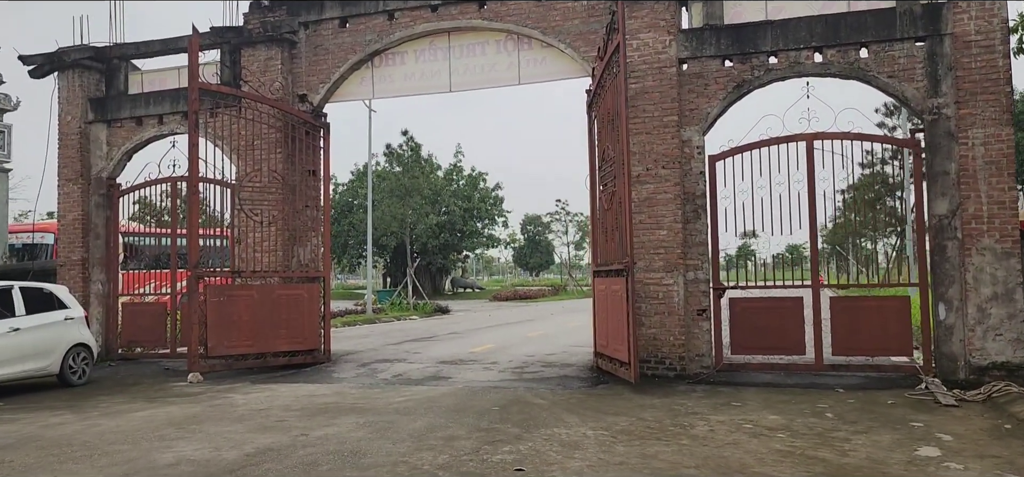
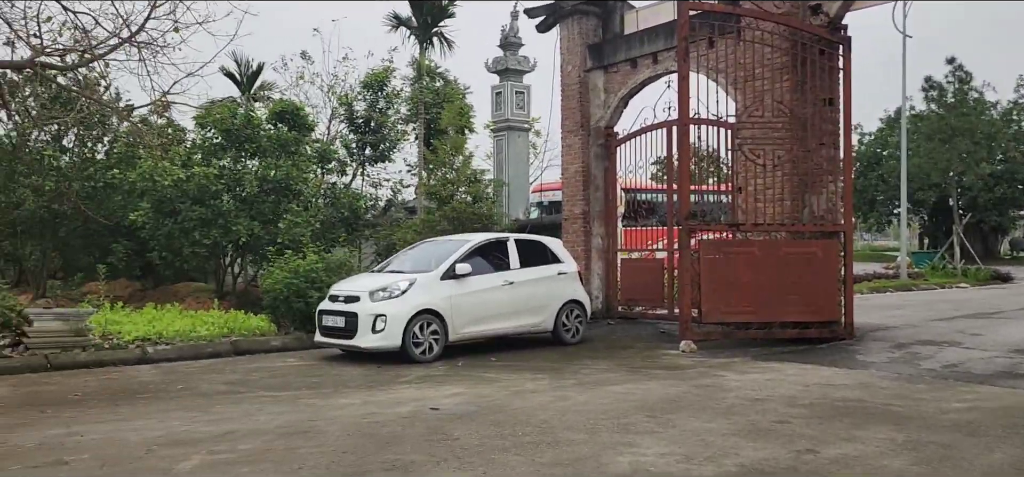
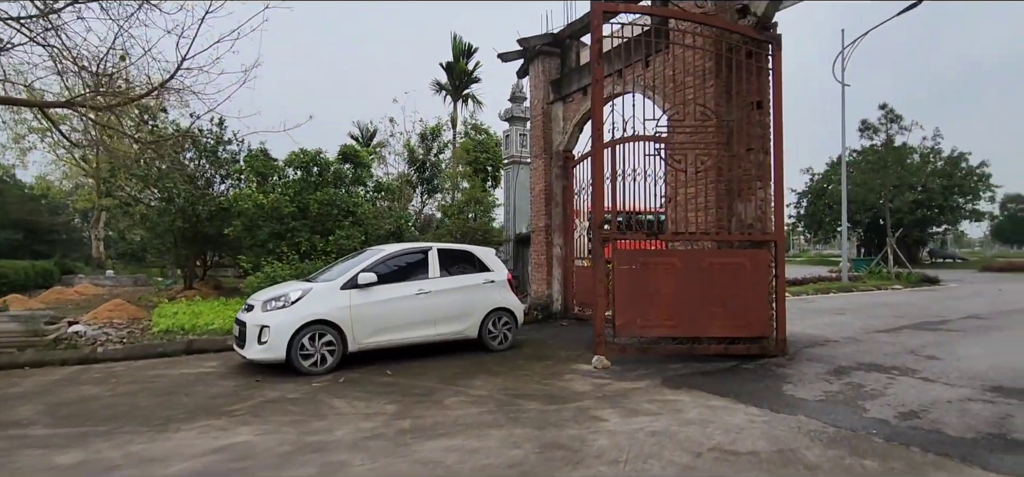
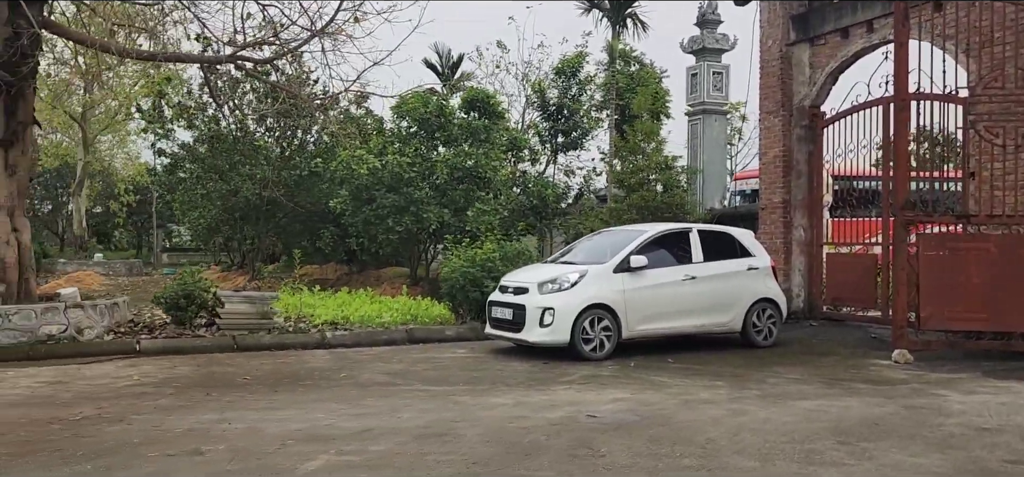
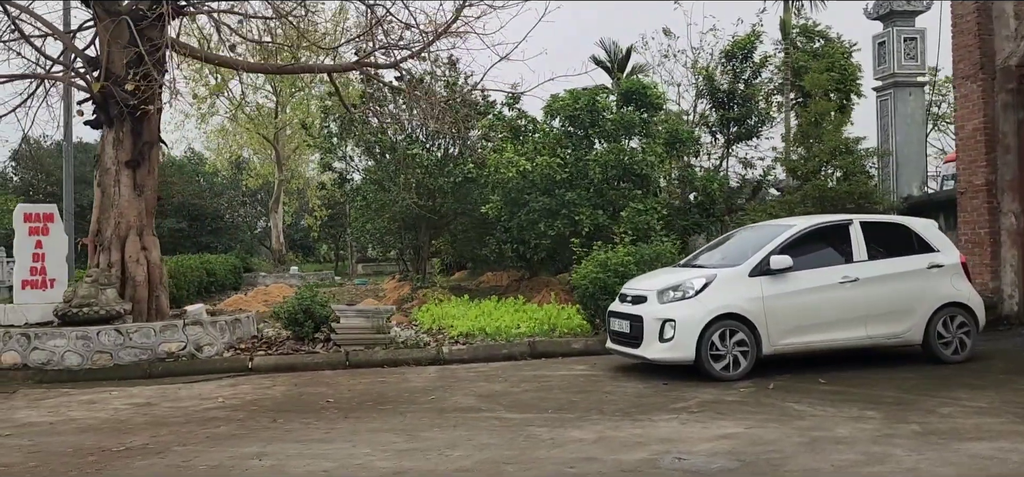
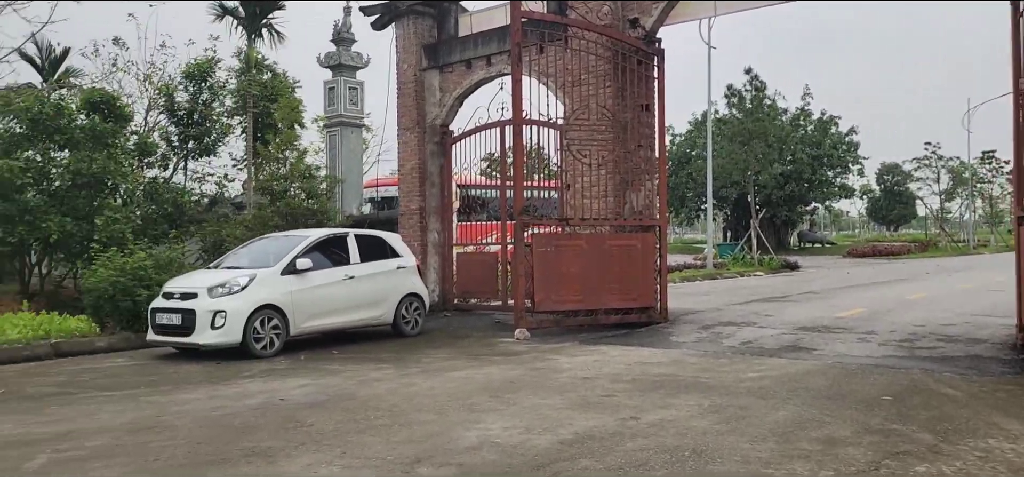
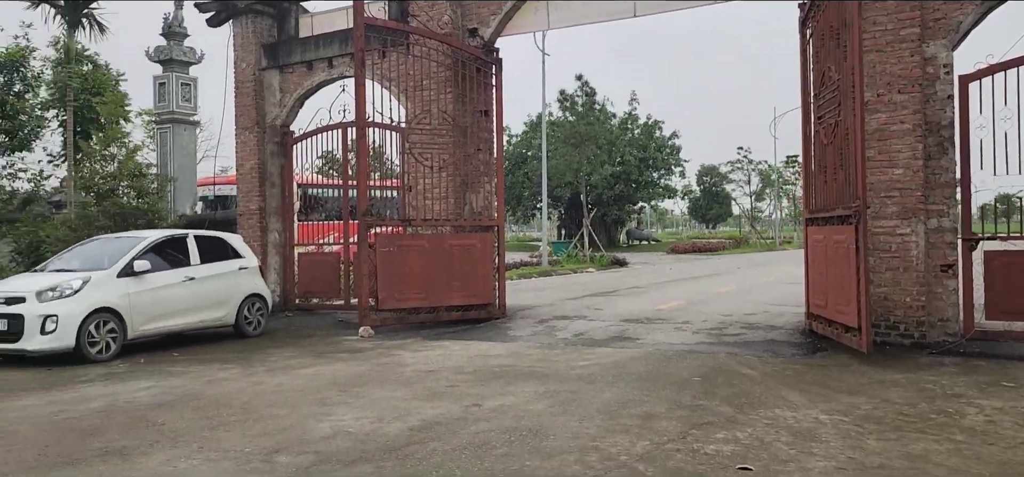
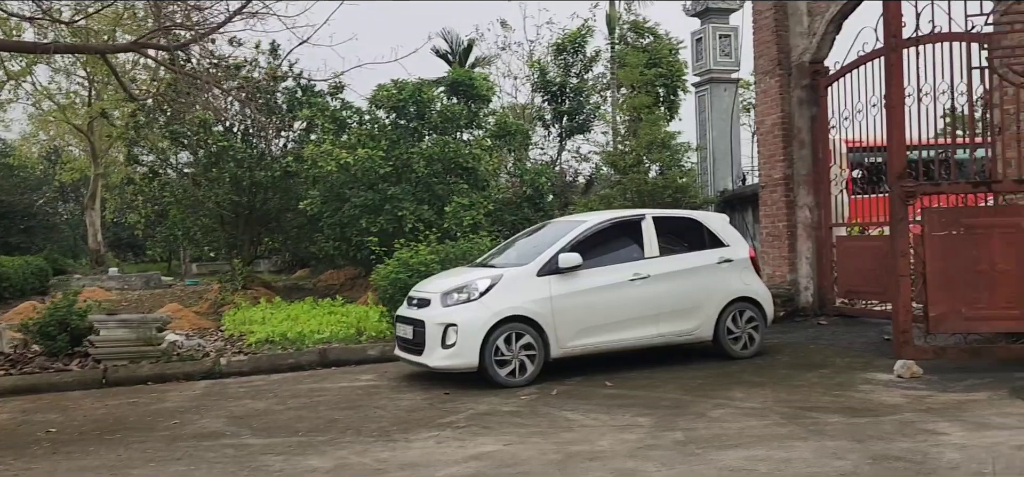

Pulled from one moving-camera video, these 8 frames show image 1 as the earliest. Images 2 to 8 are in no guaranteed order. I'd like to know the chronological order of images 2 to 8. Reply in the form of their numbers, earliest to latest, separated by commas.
7, 6, 2, 4, 5, 8, 3
